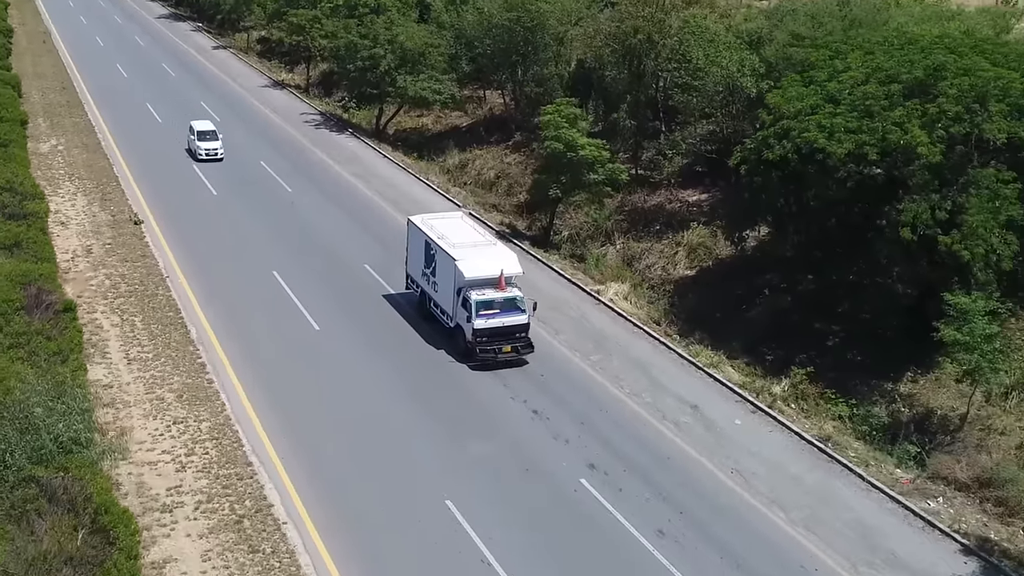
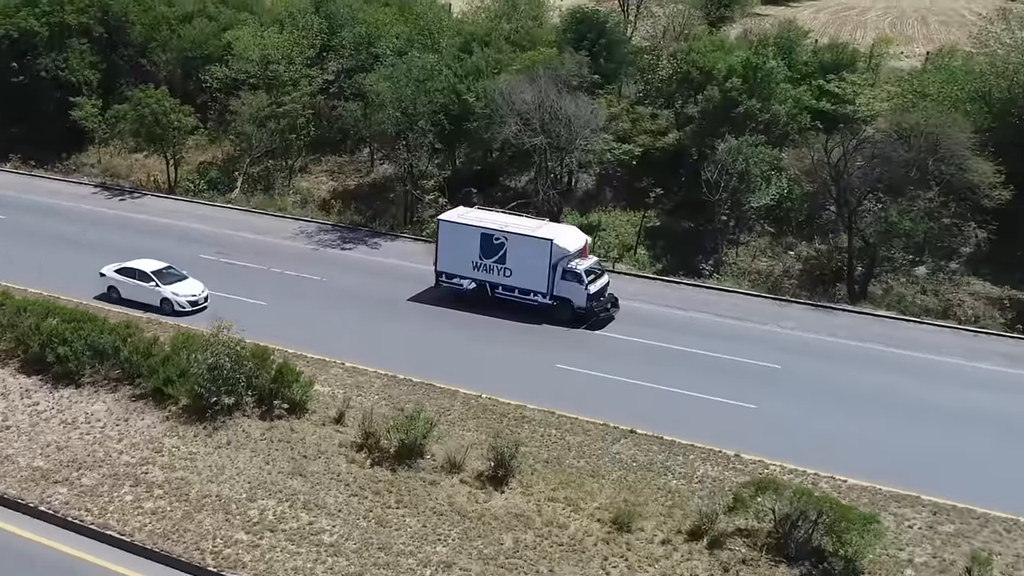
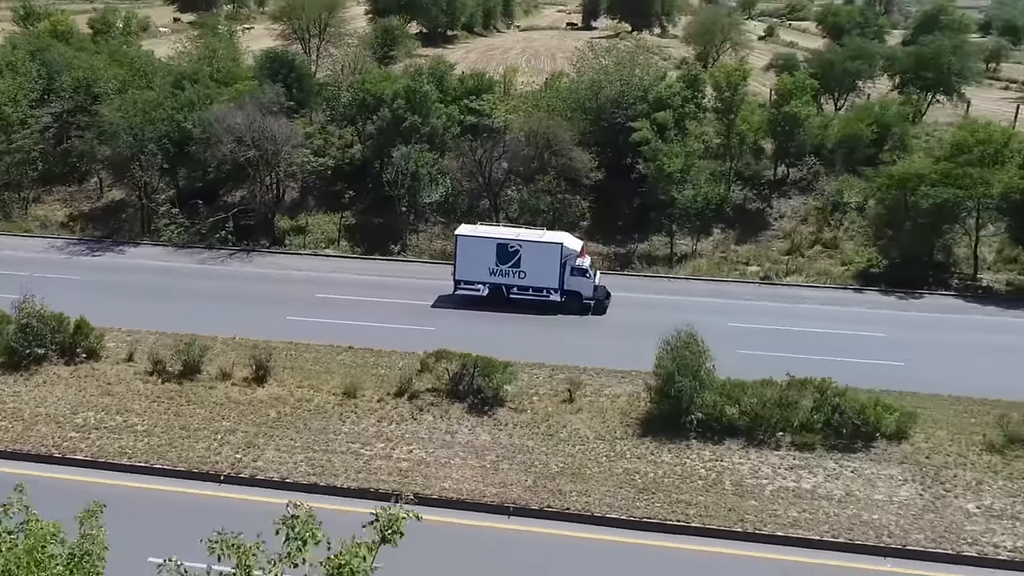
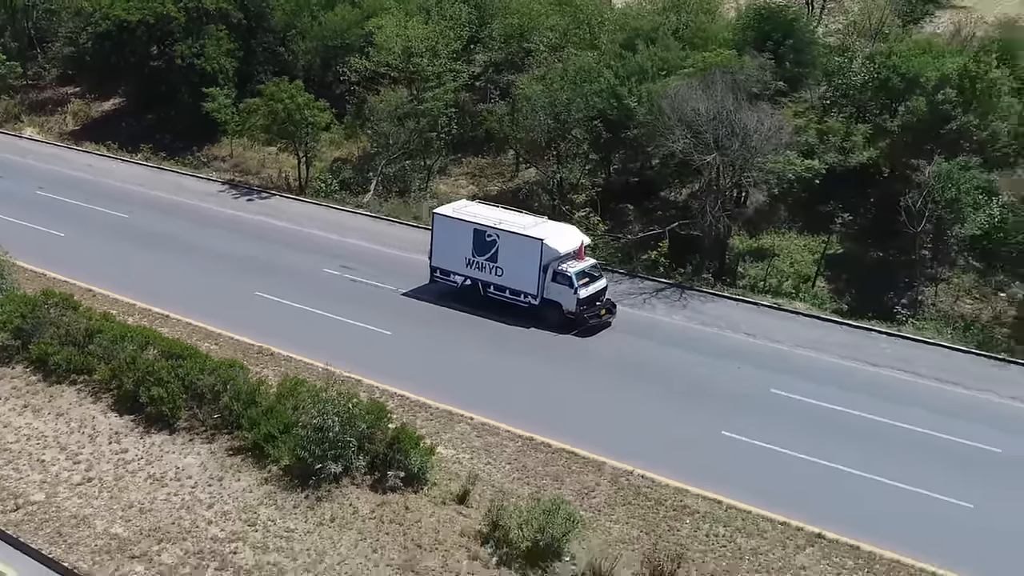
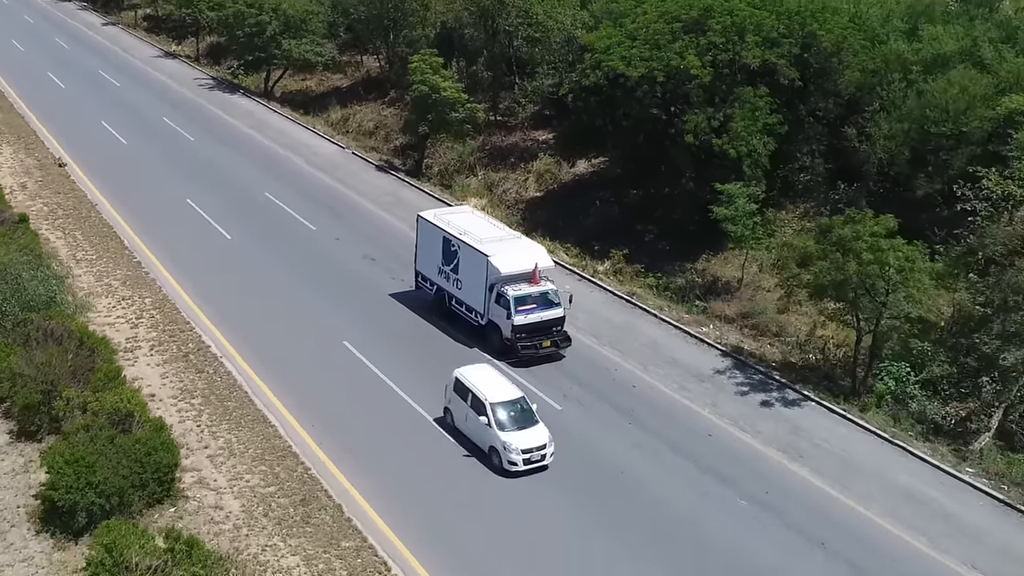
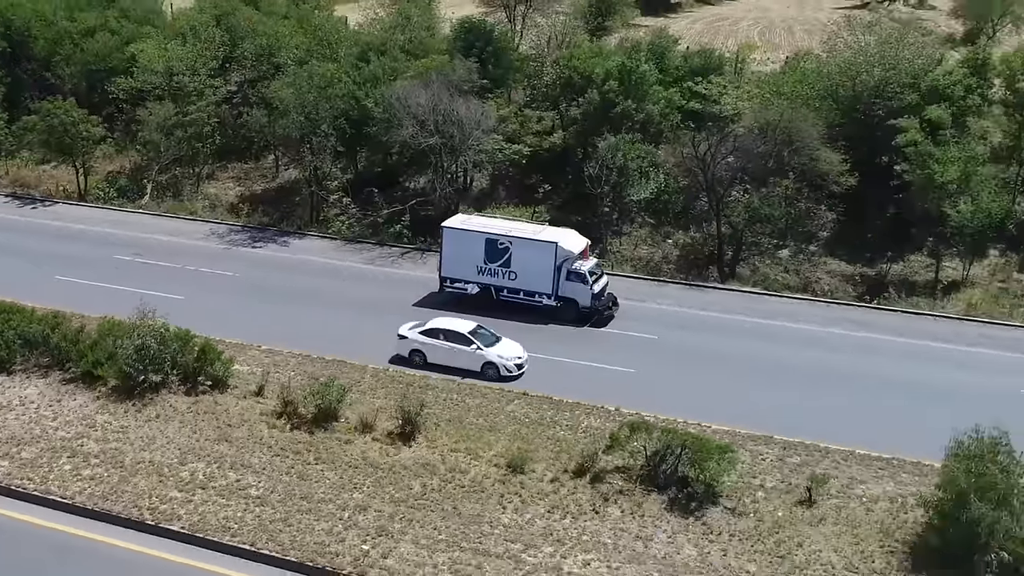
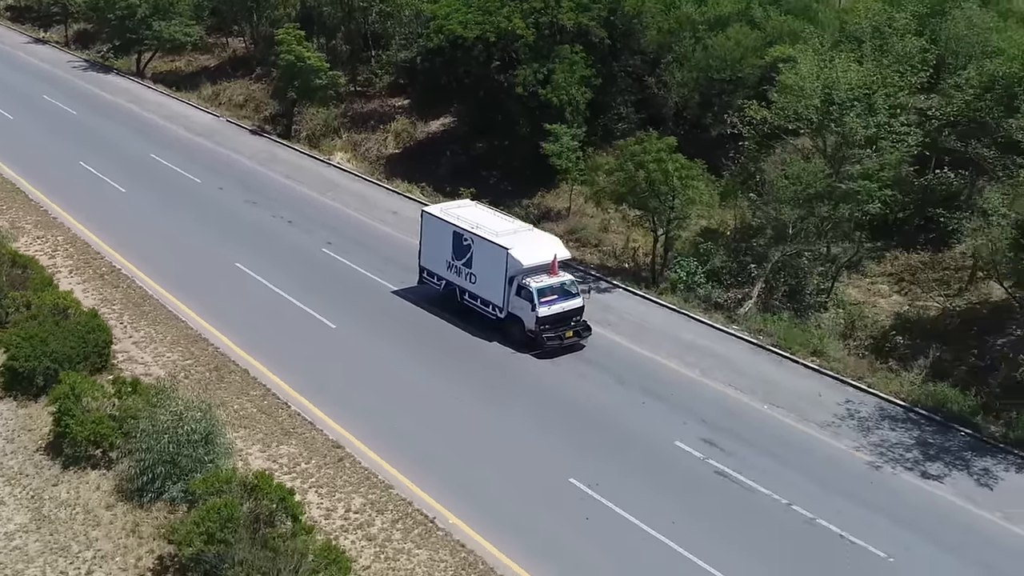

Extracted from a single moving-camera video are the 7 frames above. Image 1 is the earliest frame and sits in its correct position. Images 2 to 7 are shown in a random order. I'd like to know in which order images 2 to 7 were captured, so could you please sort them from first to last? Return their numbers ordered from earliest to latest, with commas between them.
5, 7, 4, 2, 6, 3
